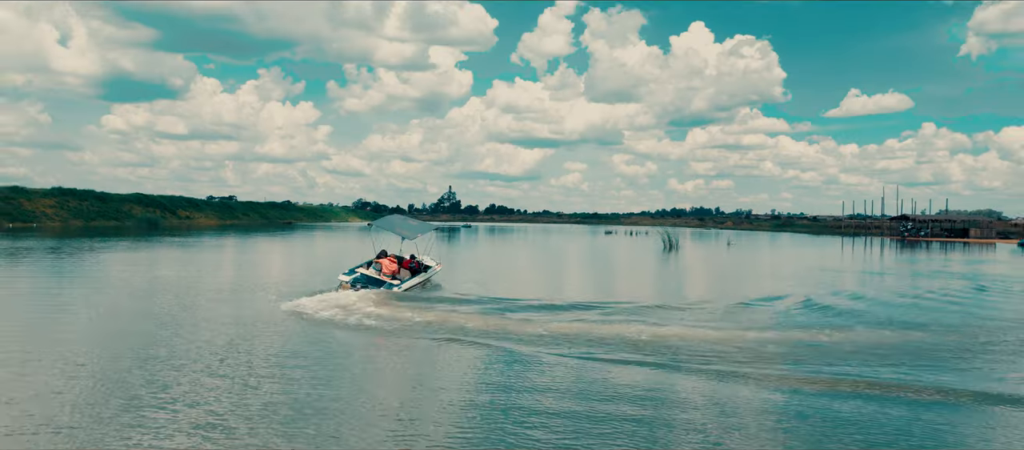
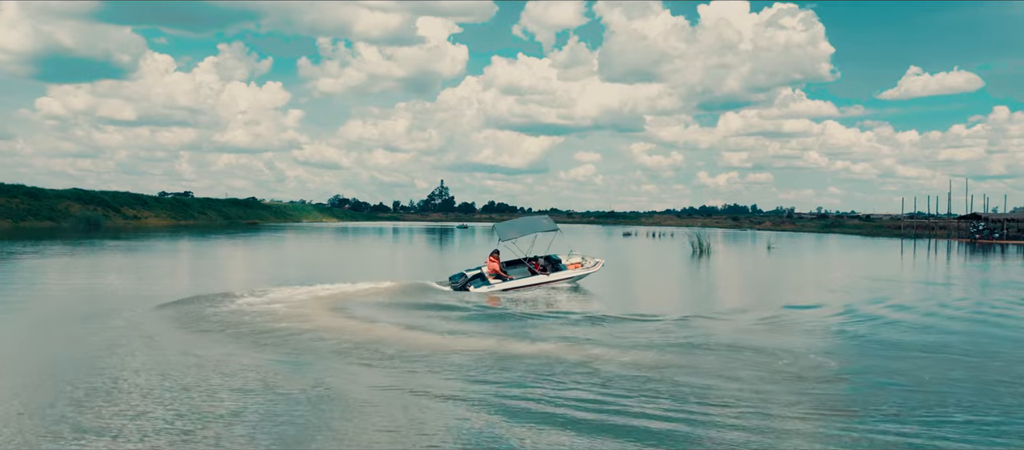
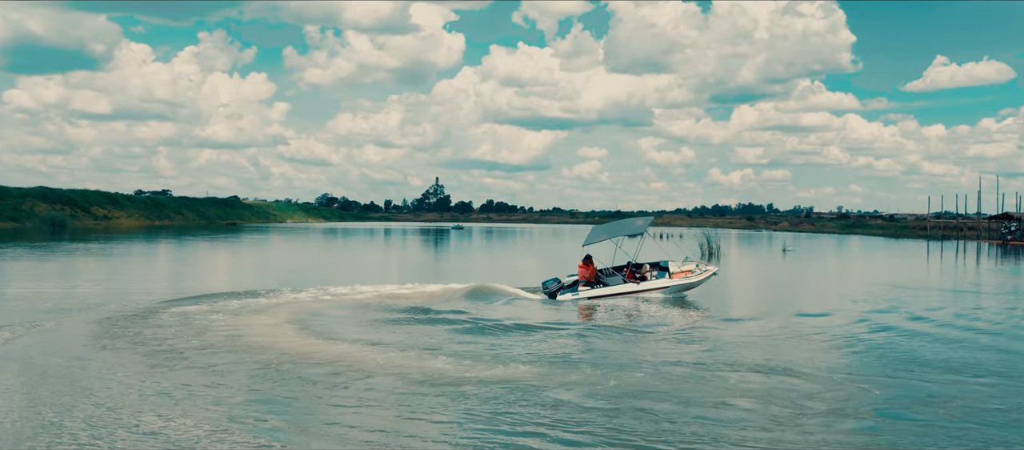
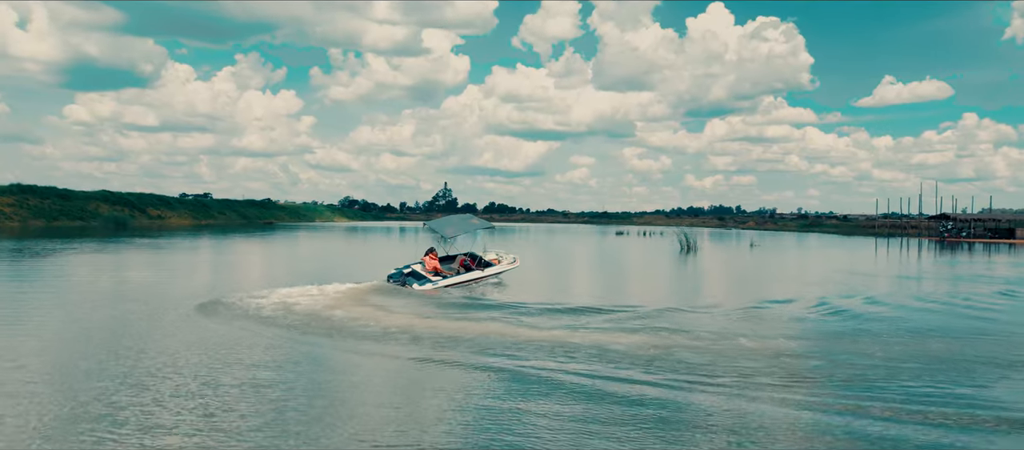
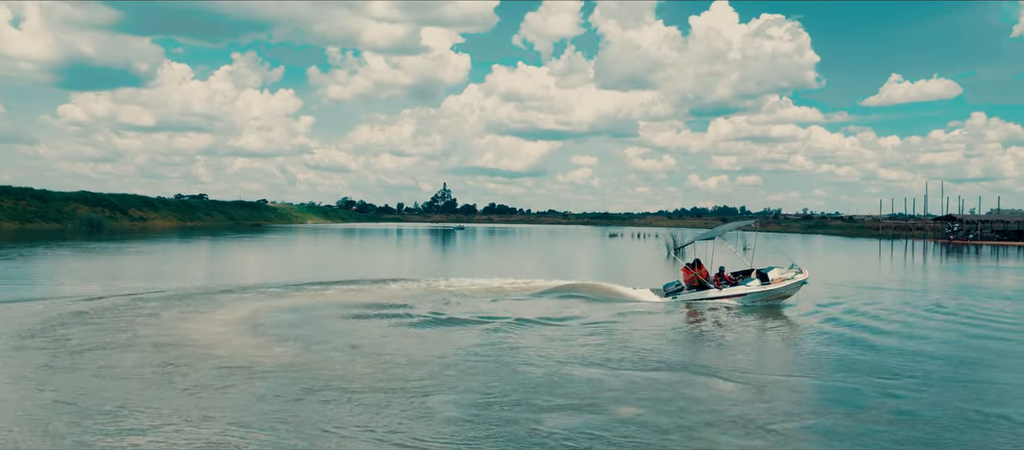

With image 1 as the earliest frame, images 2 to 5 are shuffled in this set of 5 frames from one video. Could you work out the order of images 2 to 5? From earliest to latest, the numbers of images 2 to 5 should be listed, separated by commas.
4, 2, 3, 5
